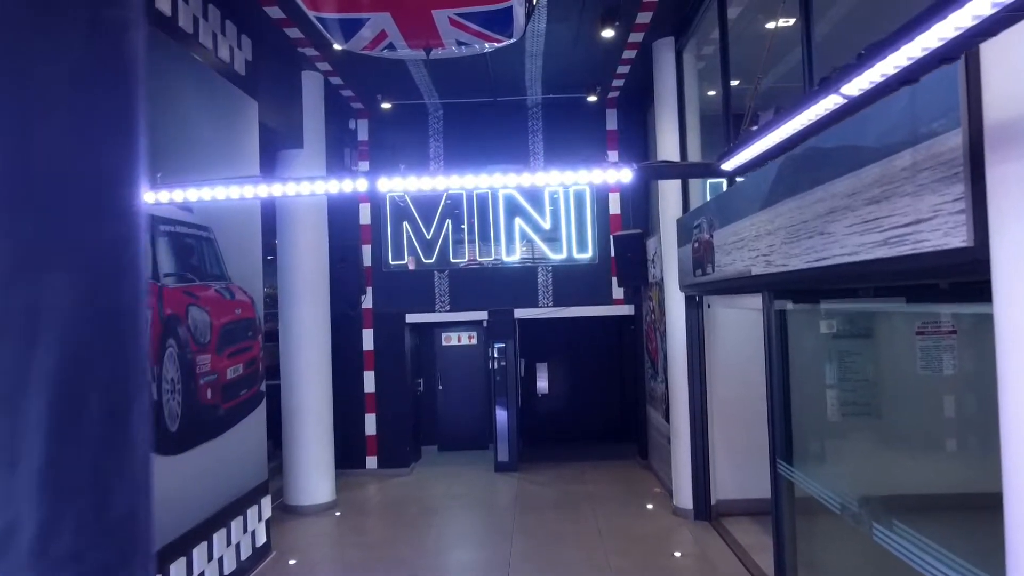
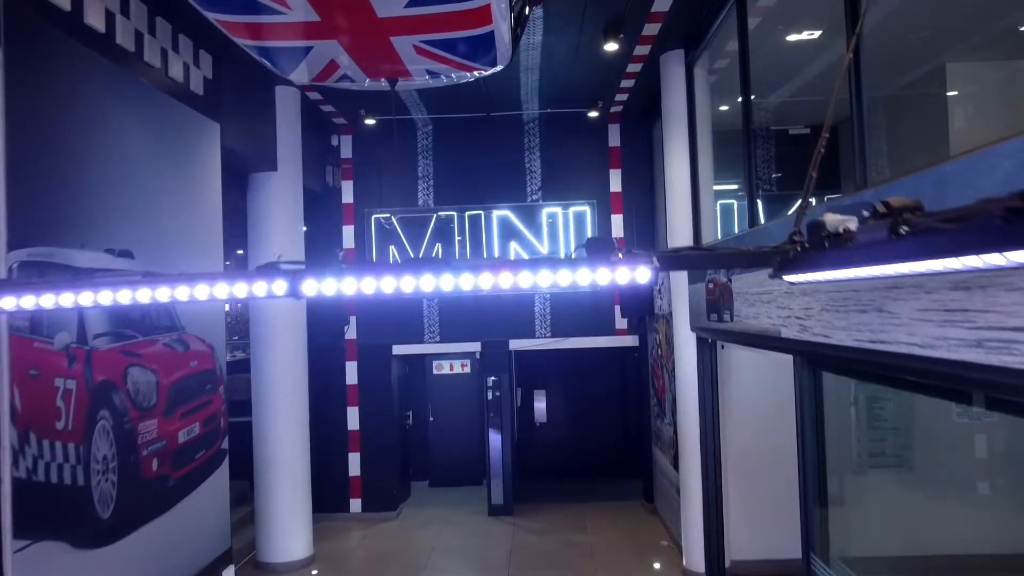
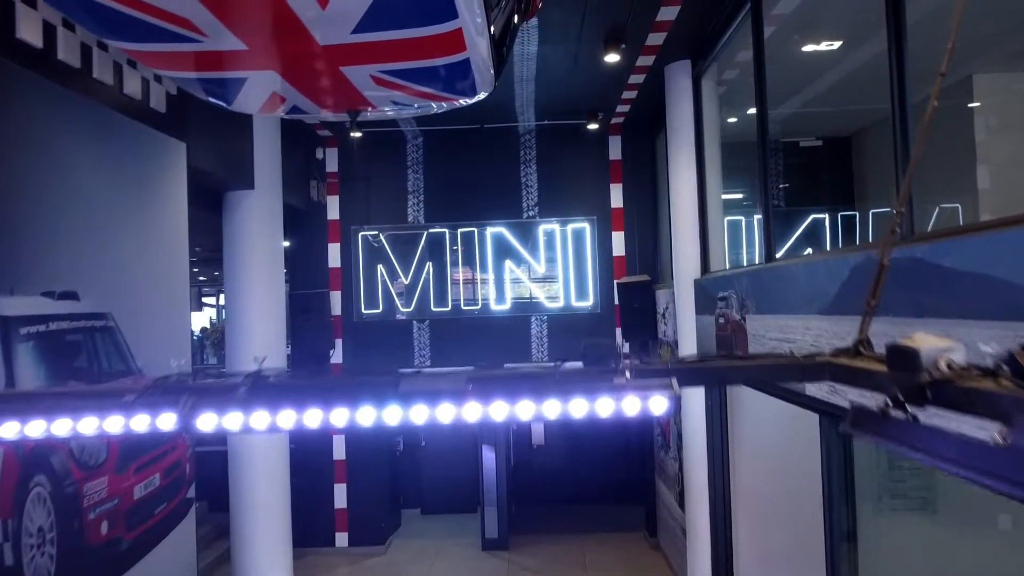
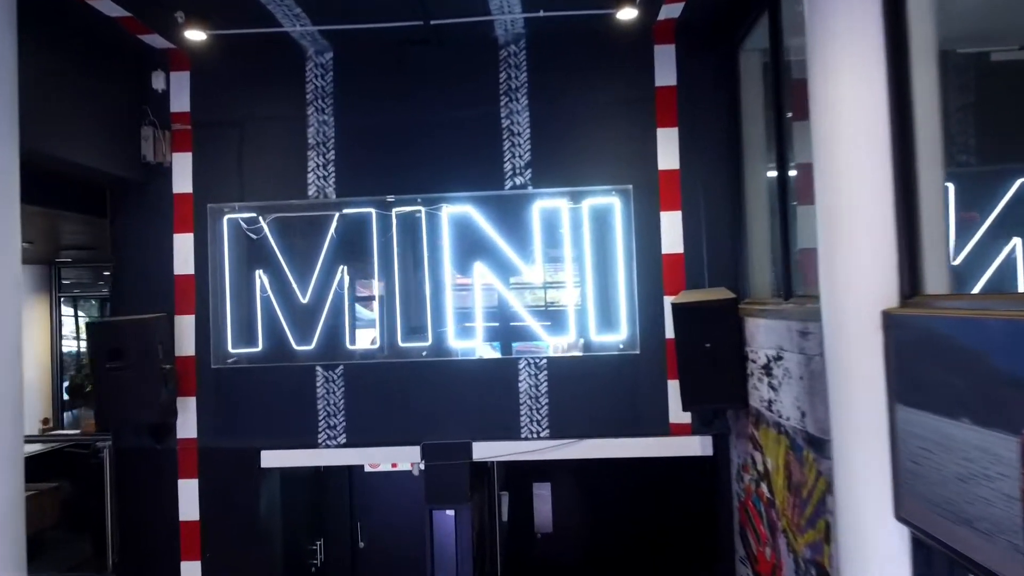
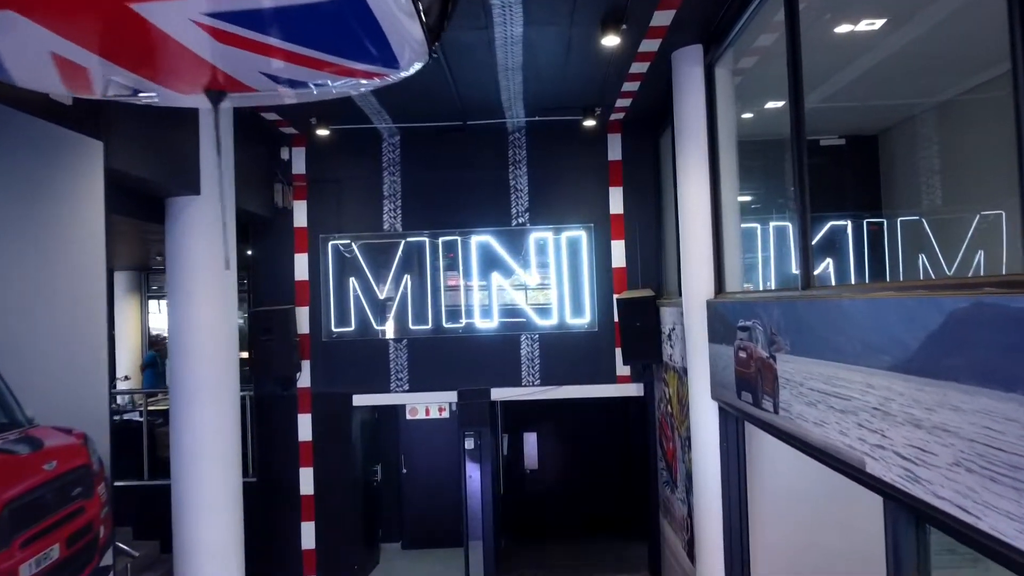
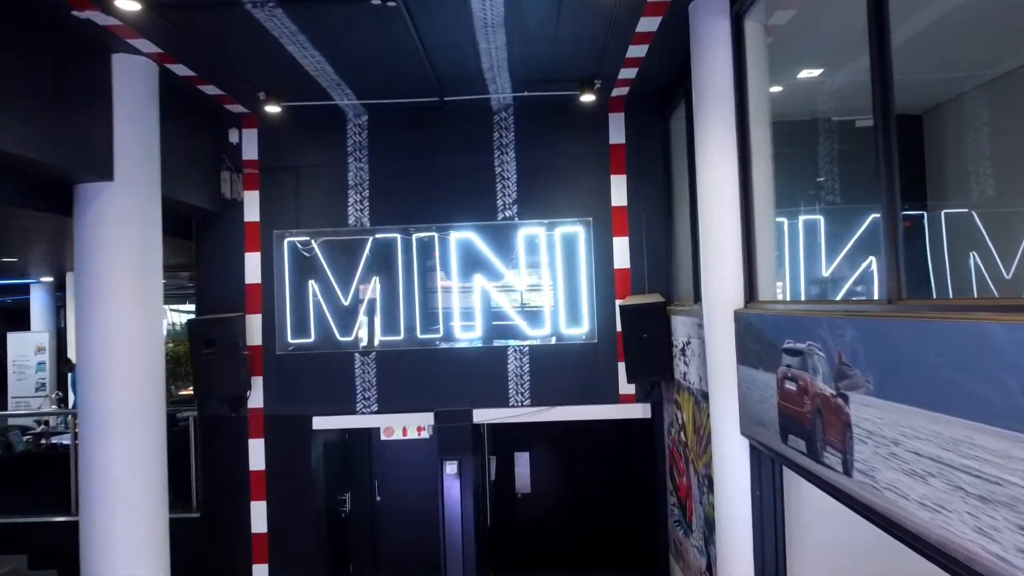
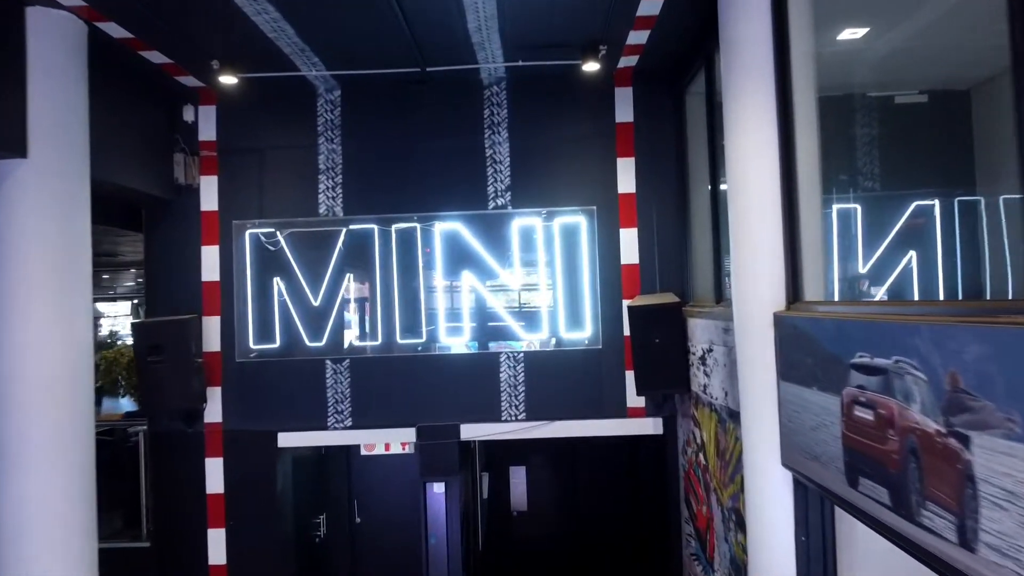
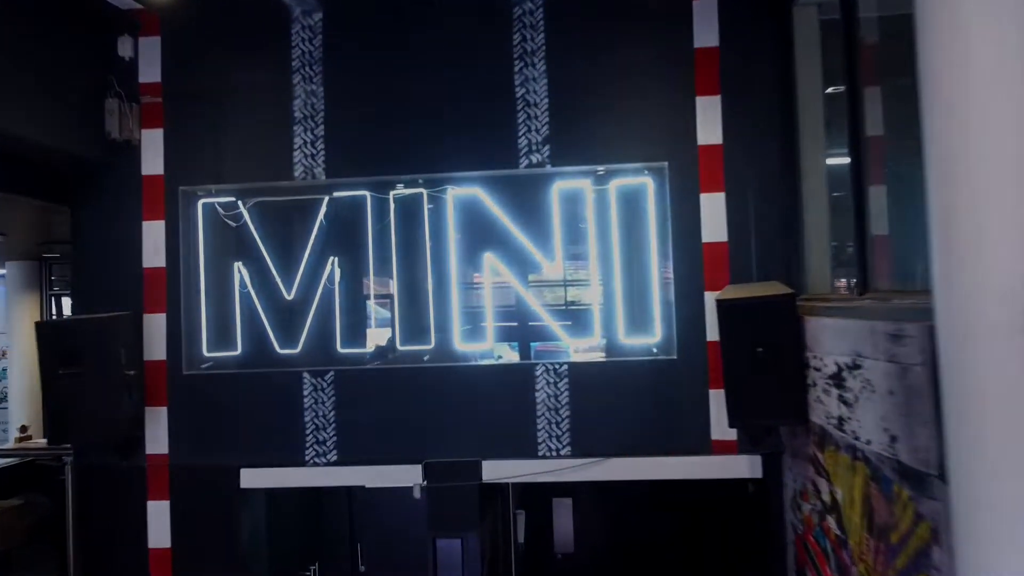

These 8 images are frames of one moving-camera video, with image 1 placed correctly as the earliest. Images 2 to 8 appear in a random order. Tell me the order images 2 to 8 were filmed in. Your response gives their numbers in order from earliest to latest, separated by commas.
2, 3, 5, 6, 7, 4, 8
